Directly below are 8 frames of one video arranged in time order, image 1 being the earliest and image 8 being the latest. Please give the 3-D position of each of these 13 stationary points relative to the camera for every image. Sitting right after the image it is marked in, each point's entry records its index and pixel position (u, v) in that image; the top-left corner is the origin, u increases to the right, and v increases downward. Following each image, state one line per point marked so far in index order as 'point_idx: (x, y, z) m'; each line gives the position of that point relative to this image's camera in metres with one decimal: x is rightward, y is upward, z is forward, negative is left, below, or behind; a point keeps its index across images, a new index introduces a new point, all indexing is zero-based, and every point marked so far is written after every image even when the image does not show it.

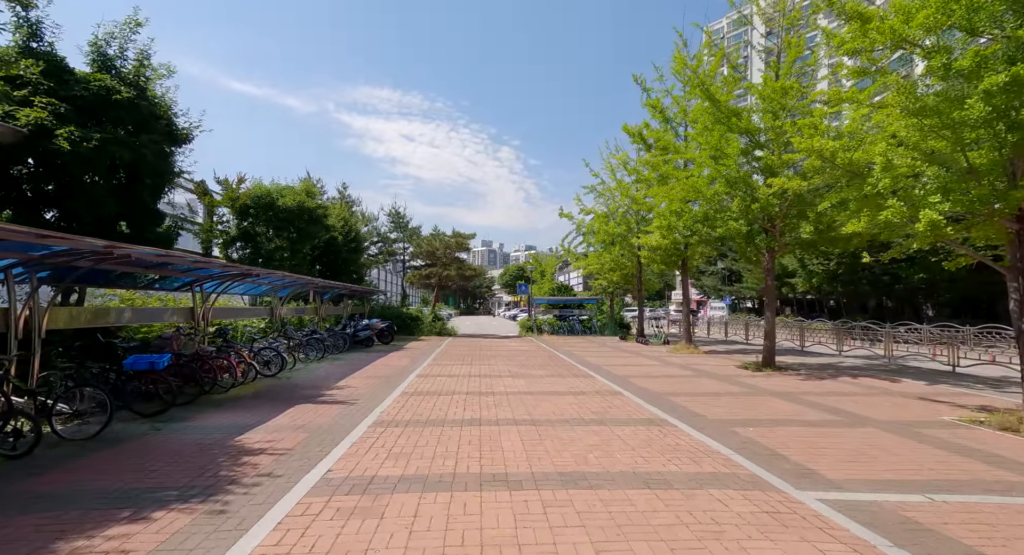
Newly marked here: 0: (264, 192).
0: (-9.8, +3.4, +18.8) m
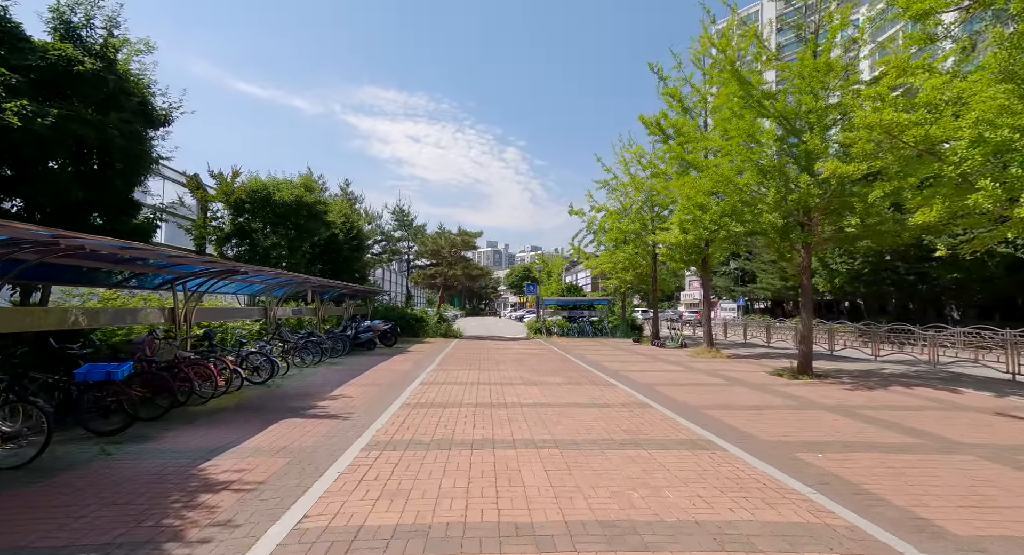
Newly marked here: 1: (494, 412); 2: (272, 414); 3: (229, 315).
0: (-9.4, +3.4, +17.9) m
1: (-0.3, -2.2, +8.0) m
2: (-3.9, -2.2, +7.8) m
3: (-7.3, -1.0, +12.4) m
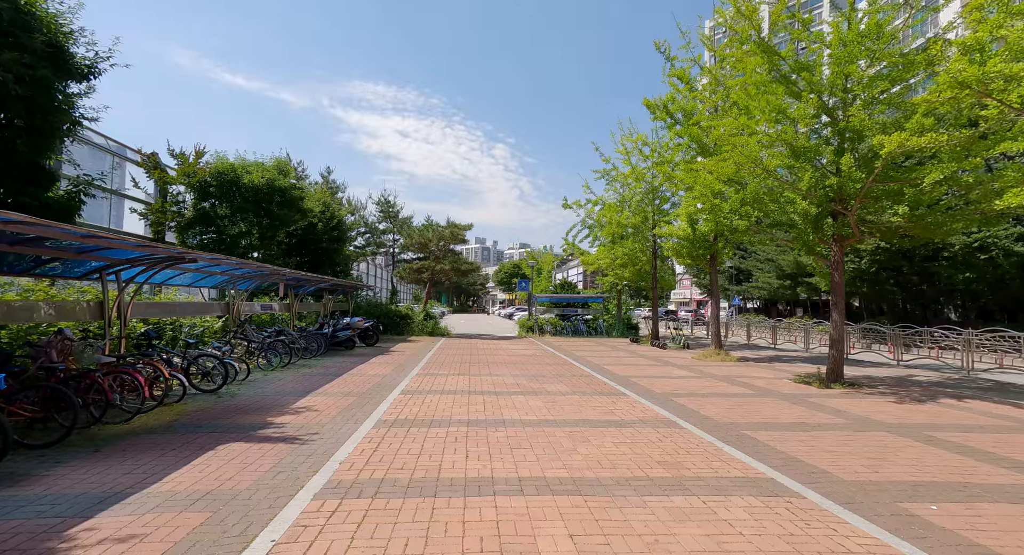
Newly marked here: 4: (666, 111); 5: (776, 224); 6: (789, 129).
0: (-9.6, +3.7, +16.1) m
1: (-0.3, -2.1, +6.5) m
2: (-3.9, -2.0, +6.2) m
3: (-7.4, -0.8, +10.7) m
4: (+5.6, +6.0, +17.5) m
5: (+6.5, +1.3, +11.8) m
6: (+6.2, +3.3, +10.8) m
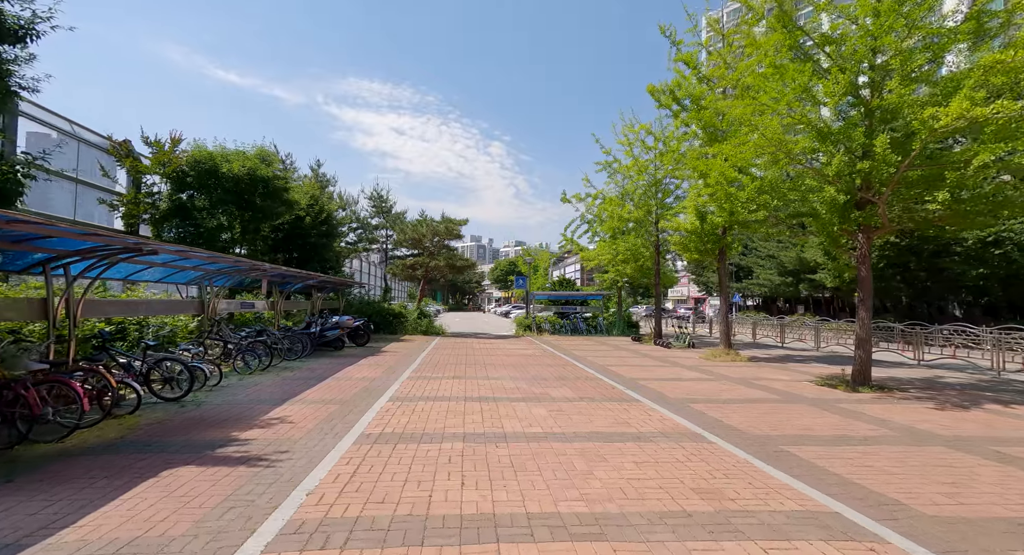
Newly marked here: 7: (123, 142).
0: (-9.7, +3.9, +15.1) m
1: (-0.3, -2.0, +5.6) m
2: (-3.9, -1.9, +5.2) m
3: (-7.4, -0.7, +9.7) m
4: (+5.5, +6.2, +16.6) m
5: (+6.4, +1.4, +10.9) m
6: (+6.2, +3.4, +9.9) m
7: (-11.8, +4.1, +14.6) m
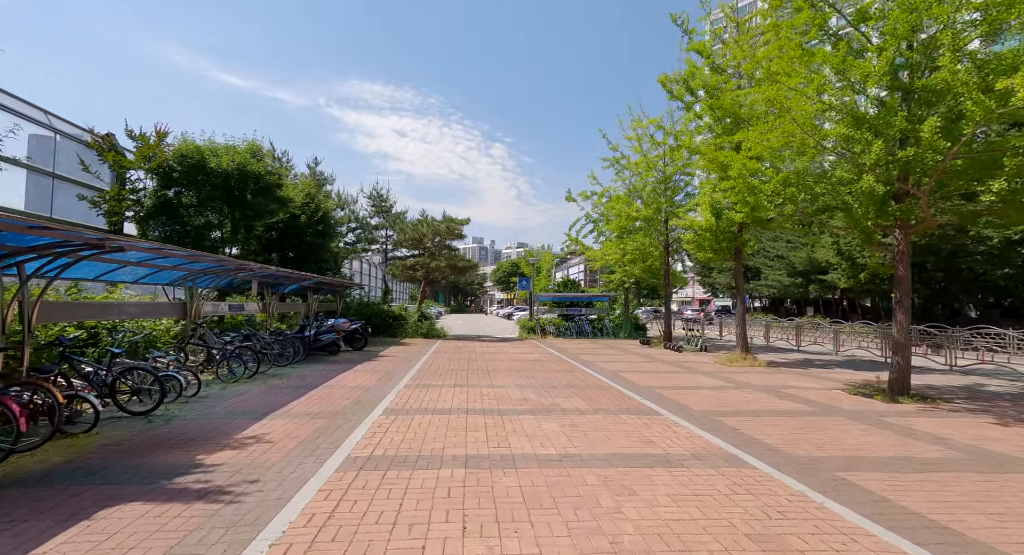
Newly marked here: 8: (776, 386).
0: (-9.5, +3.8, +14.3) m
1: (-0.2, -2.0, +4.7) m
2: (-3.8, -1.9, +4.4) m
3: (-7.3, -0.7, +8.9) m
4: (+5.6, +6.2, +15.8) m
5: (+6.6, +1.4, +10.1) m
6: (+6.3, +3.5, +9.1) m
7: (-11.7, +4.1, +13.8) m
8: (+5.9, -2.4, +10.7) m
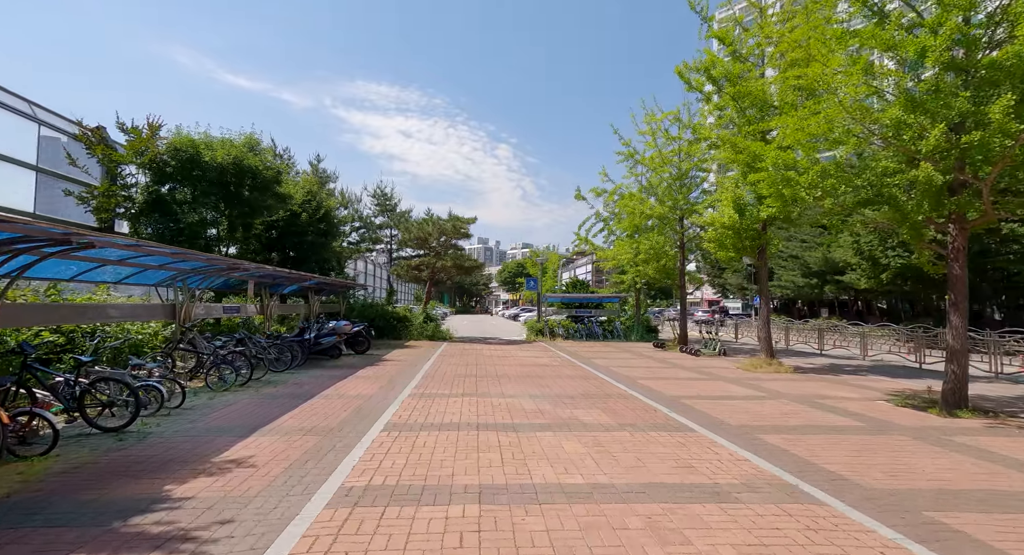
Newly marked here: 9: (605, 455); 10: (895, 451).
0: (-9.2, +3.8, +13.6) m
1: (0.0, -2.0, +3.9) m
2: (-3.6, -1.9, +3.7) m
3: (-7.1, -0.7, +8.2) m
4: (+5.9, +6.2, +14.9) m
5: (+6.8, +1.4, +9.2) m
6: (+6.5, +3.5, +8.2) m
7: (-11.4, +4.1, +13.1) m
8: (+6.1, -2.4, +9.9) m
9: (+1.1, -2.1, +5.8) m
10: (+4.7, -2.2, +5.9) m
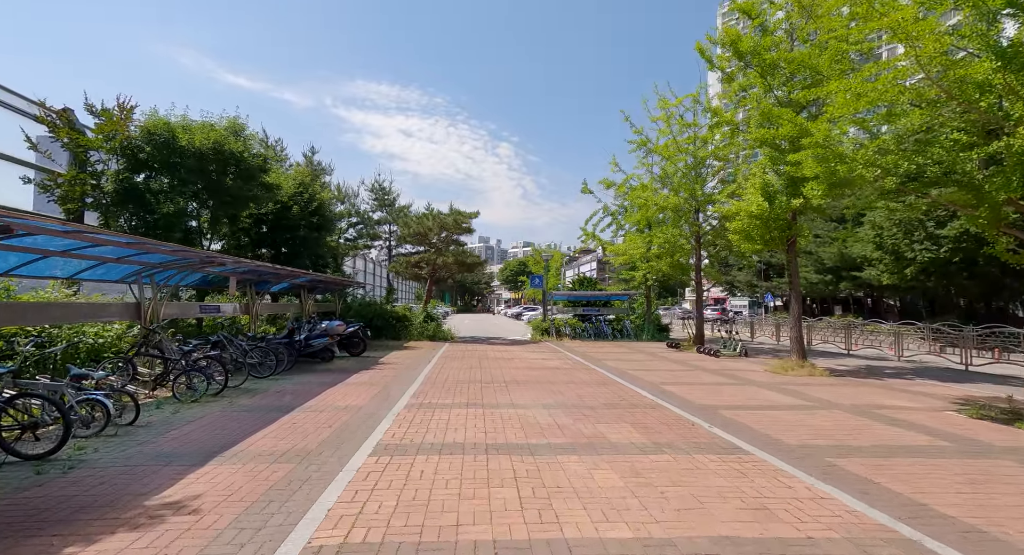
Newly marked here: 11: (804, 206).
0: (-9.1, +3.9, +12.4) m
1: (+0.2, -1.9, +2.7) m
2: (-3.4, -1.8, +2.5) m
3: (-6.9, -0.6, +7.0) m
4: (+6.1, +6.3, +13.7) m
5: (+7.0, +1.5, +8.0) m
6: (+6.7, +3.6, +7.0) m
7: (-11.2, +4.2, +11.9) m
8: (+6.3, -2.3, +8.7) m
9: (+1.3, -2.0, +4.6) m
10: (+4.9, -2.0, +4.7) m
11: (+7.7, +1.8, +12.6) m
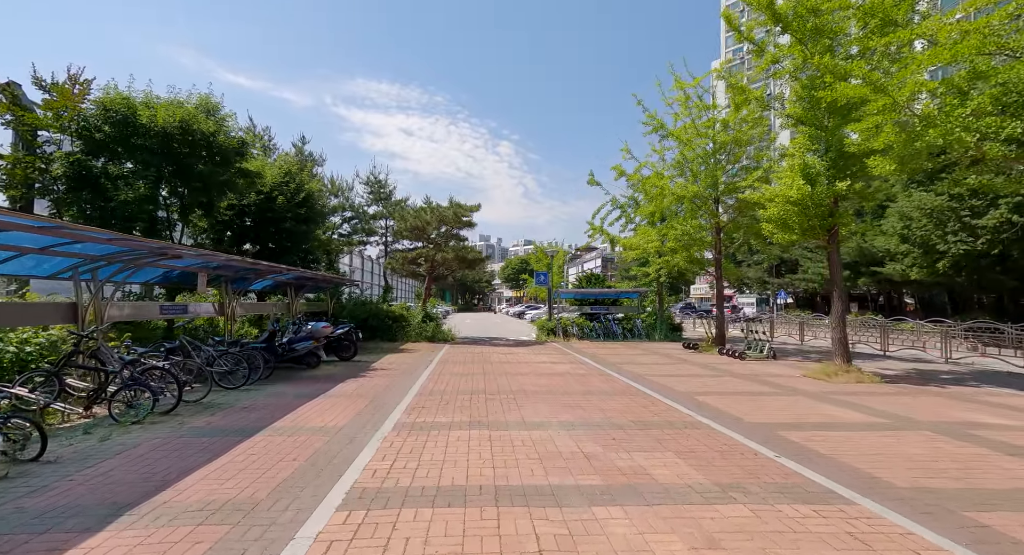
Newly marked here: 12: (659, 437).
0: (-8.9, +4.0, +11.0) m
1: (+0.4, -1.8, +1.3) m
2: (-3.2, -1.8, +1.0) m
3: (-6.7, -0.5, +5.5) m
4: (+6.3, +6.5, +12.2) m
5: (+7.1, +1.7, +6.5) m
6: (+6.8, +3.7, +5.5) m
7: (-11.1, +4.2, +10.5) m
8: (+6.5, -2.1, +7.2) m
9: (+1.5, -1.9, +3.1) m
10: (+5.1, -1.9, +3.2) m
11: (+7.8, +2.0, +11.1) m
12: (+1.9, -2.1, +6.3) m
